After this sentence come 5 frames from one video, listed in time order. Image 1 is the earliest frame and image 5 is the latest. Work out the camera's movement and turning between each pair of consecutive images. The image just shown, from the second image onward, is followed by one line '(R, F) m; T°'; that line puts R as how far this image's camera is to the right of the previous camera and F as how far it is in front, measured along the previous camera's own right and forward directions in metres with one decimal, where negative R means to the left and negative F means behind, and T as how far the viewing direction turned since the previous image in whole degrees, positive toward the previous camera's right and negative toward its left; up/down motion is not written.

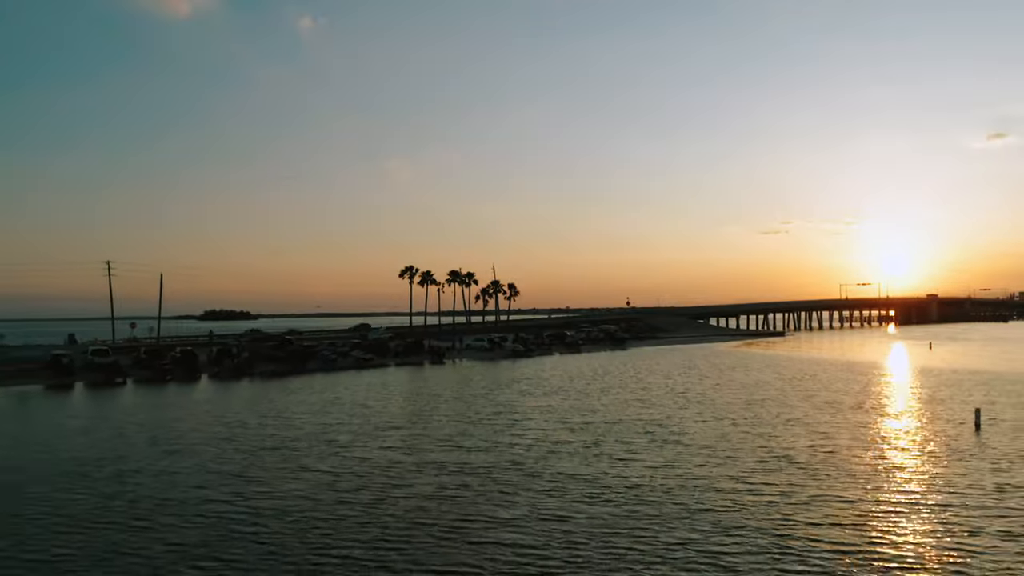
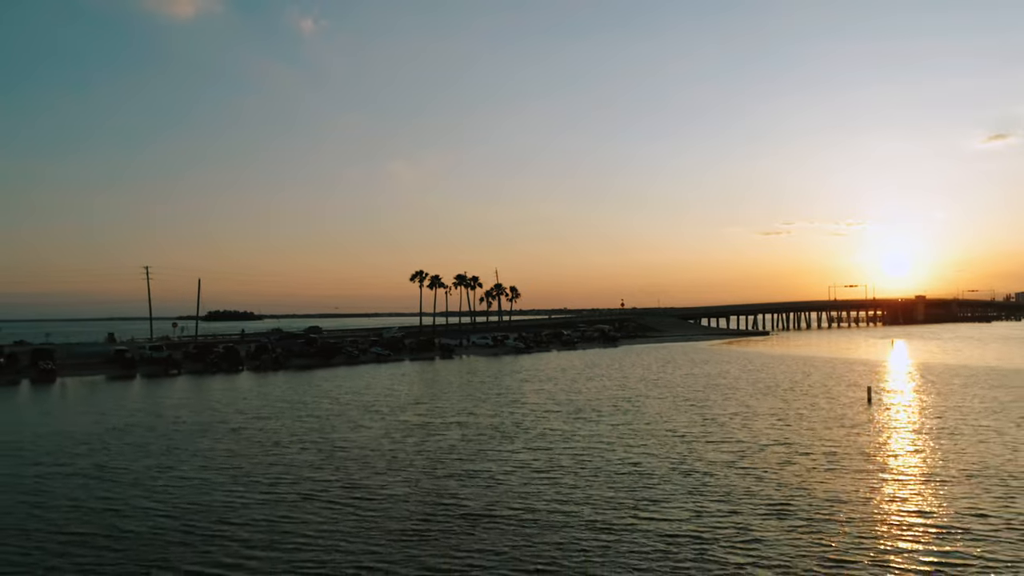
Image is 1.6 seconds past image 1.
(+0.1, -11.5) m; 0°
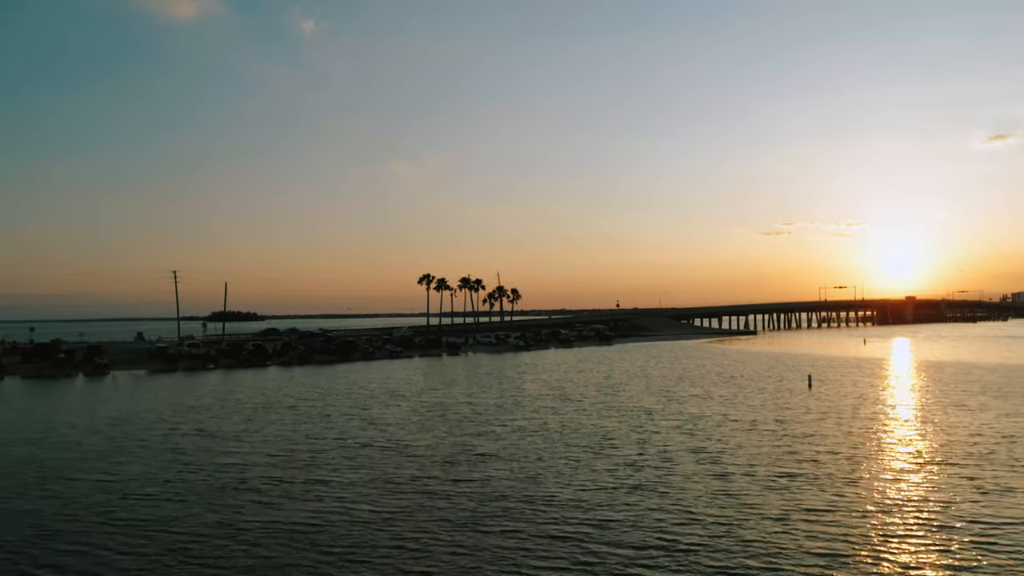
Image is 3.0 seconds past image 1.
(+0.1, -9.9) m; 0°
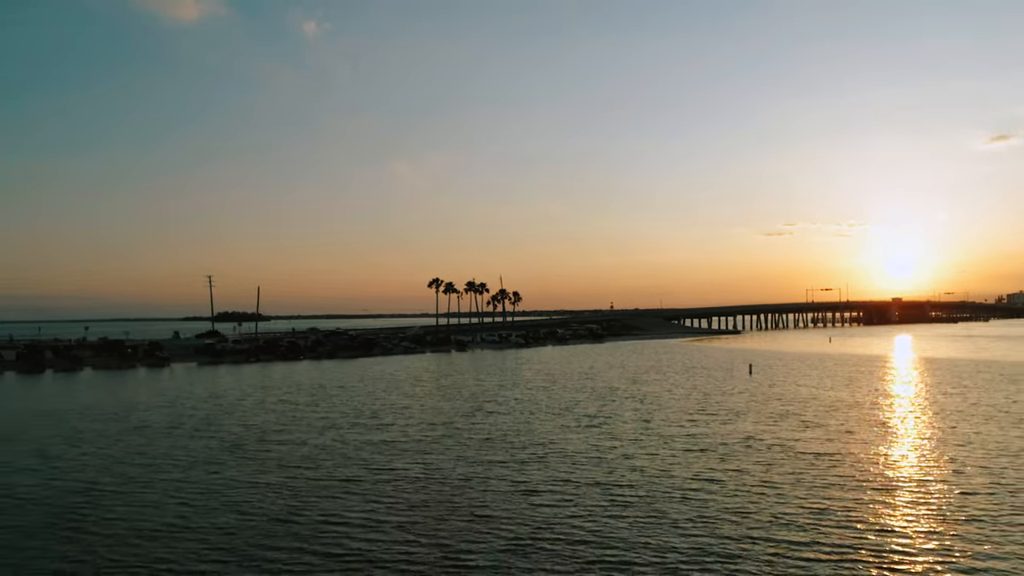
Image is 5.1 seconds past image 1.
(+0.2, -14.7) m; 0°
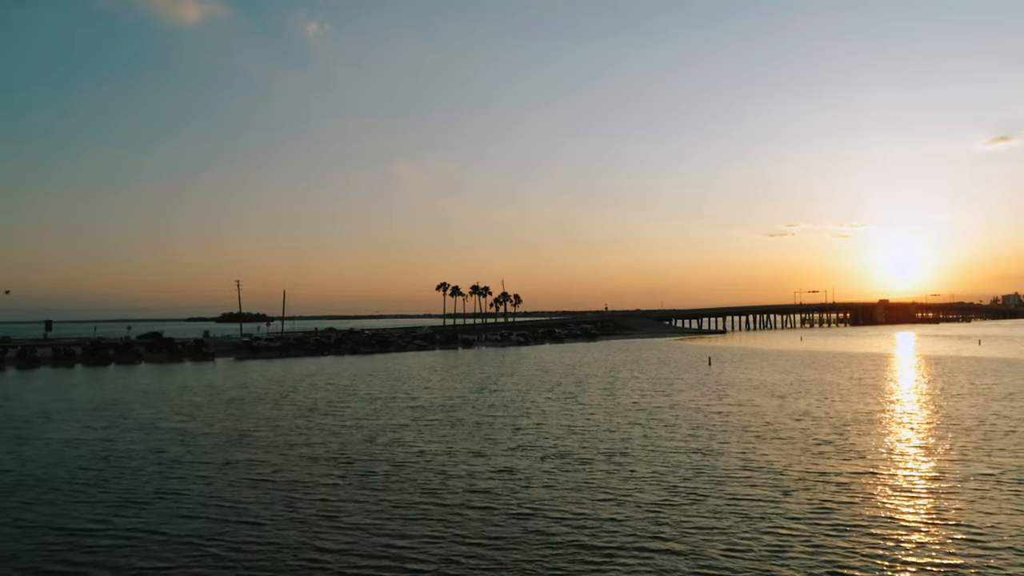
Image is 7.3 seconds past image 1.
(+0.3, -14.8) m; 0°
